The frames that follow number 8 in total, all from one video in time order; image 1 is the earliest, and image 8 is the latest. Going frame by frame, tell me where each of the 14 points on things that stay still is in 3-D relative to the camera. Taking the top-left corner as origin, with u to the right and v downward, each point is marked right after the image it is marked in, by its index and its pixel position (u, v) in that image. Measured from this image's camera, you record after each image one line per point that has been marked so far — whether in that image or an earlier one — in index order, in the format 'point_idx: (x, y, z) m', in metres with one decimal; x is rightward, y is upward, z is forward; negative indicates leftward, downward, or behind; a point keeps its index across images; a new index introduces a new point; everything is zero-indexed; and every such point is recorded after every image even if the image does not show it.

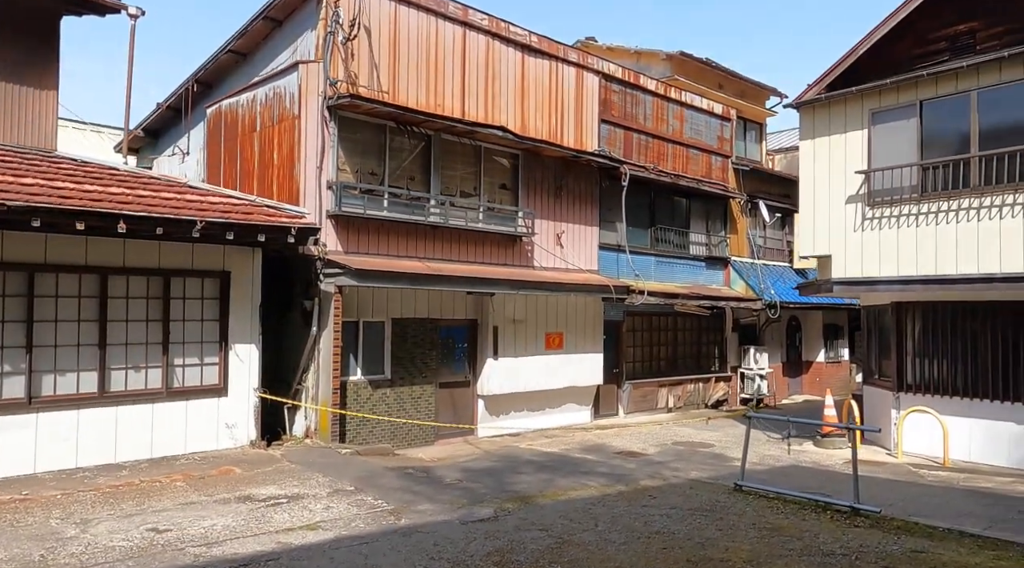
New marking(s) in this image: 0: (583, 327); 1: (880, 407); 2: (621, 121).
0: (+1.4, -0.8, +14.1) m
1: (+6.2, -2.1, +12.3) m
2: (+2.3, +3.4, +15.3) m
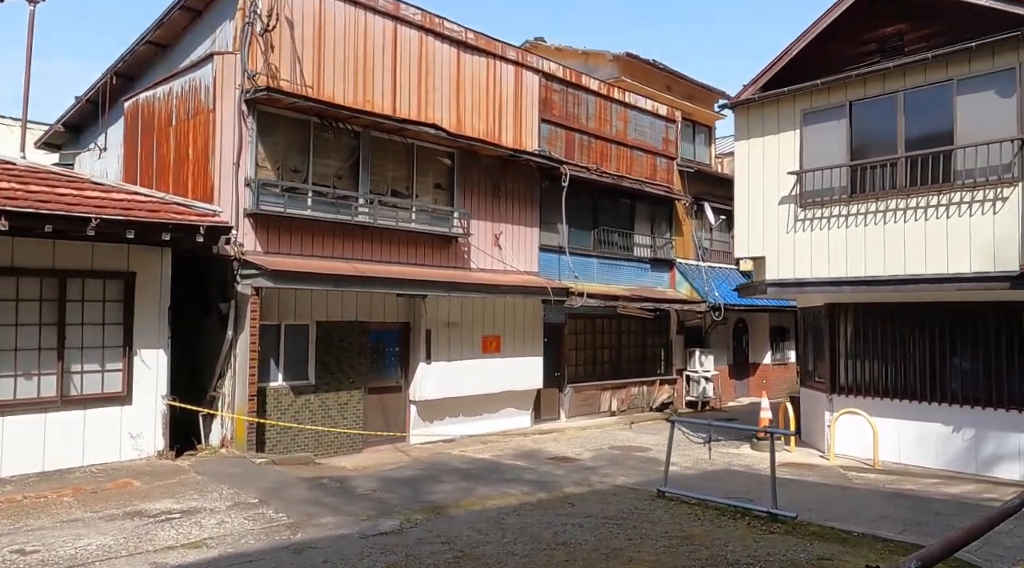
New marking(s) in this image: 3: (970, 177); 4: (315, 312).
0: (+0.2, -0.9, +13.8) m
1: (+5.1, -2.1, +12.3) m
2: (+1.0, +3.3, +15.1) m
3: (+5.9, +1.4, +9.5) m
4: (-2.9, -0.4, +10.9) m
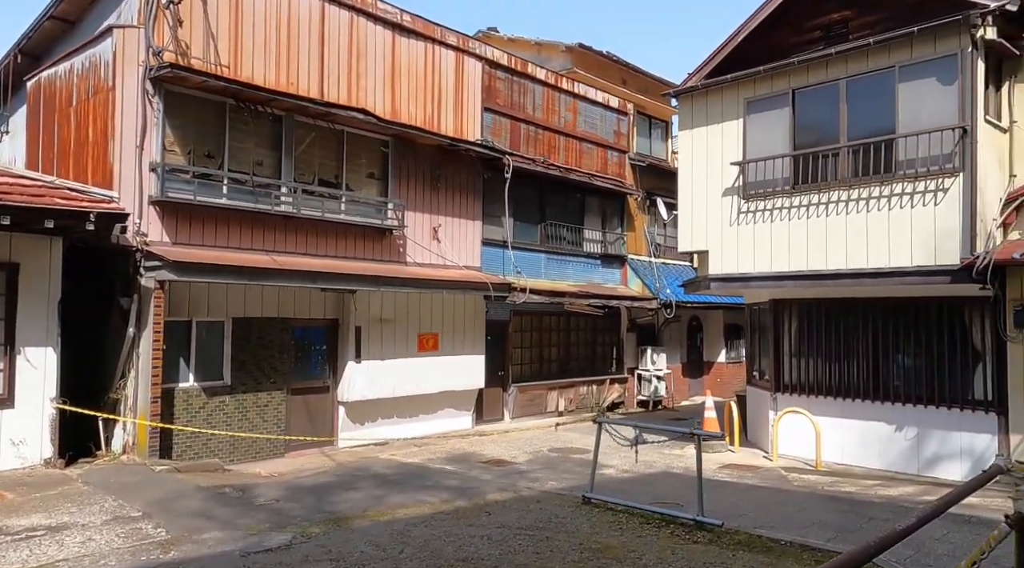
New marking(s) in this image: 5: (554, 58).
0: (-0.9, -0.8, +13.3) m
1: (+4.0, -2.0, +11.9) m
2: (-0.1, +3.4, +14.6) m
3: (+5.0, +1.5, +9.1) m
4: (-3.9, -0.3, +10.2) m
5: (+1.1, +6.0, +19.6) m
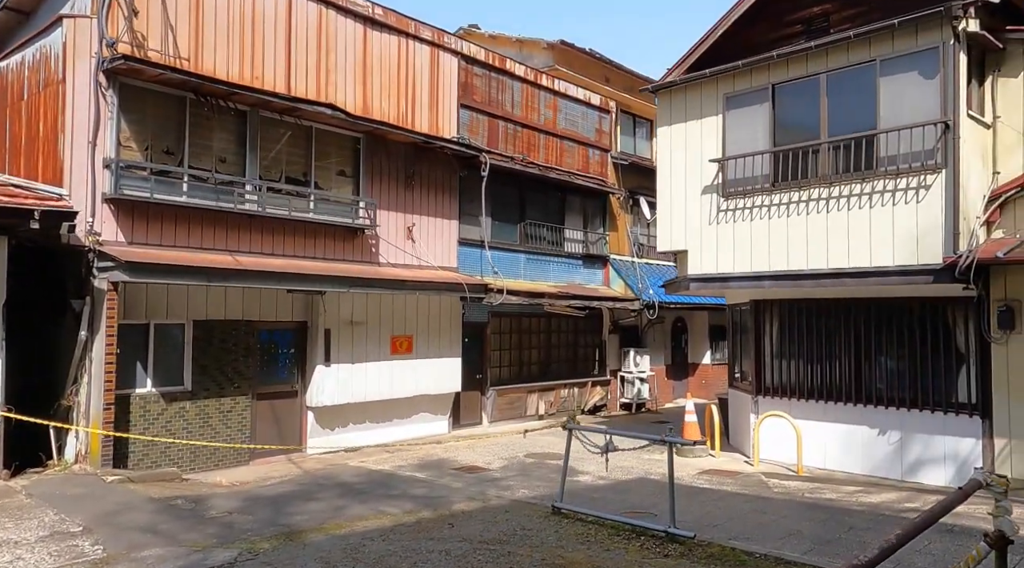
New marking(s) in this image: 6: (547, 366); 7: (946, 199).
0: (-1.3, -0.8, +12.9) m
1: (+3.7, -2.0, +11.6) m
2: (-0.5, +3.4, +14.2) m
3: (+4.6, +1.5, +8.9) m
4: (-4.3, -0.4, +9.8) m
5: (+0.6, +6.0, +19.3) m
6: (+0.8, -1.8, +15.8) m
7: (+5.0, +1.0, +8.4) m
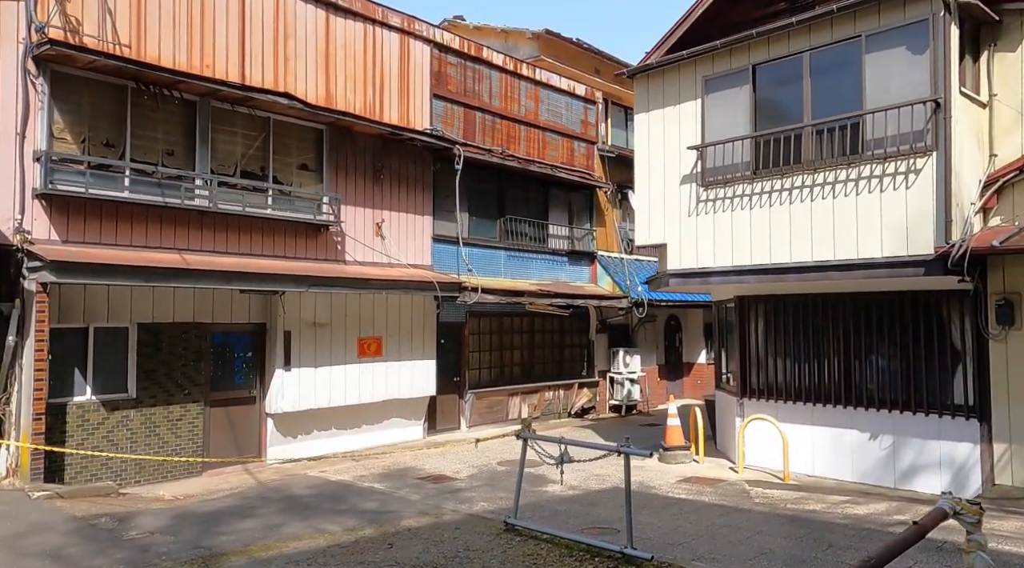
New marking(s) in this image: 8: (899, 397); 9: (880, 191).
0: (-1.7, -0.8, +12.3) m
1: (+3.2, -2.0, +11.0) m
2: (-1.0, +3.4, +13.6) m
3: (+4.1, +1.5, +8.2) m
4: (-4.7, -0.4, +9.3) m
5: (+0.2, +6.0, +18.7) m
6: (+0.4, -1.7, +15.2) m
7: (+4.5, +1.1, +7.7) m
8: (+4.6, -1.4, +8.8) m
9: (+4.1, +1.0, +8.2) m
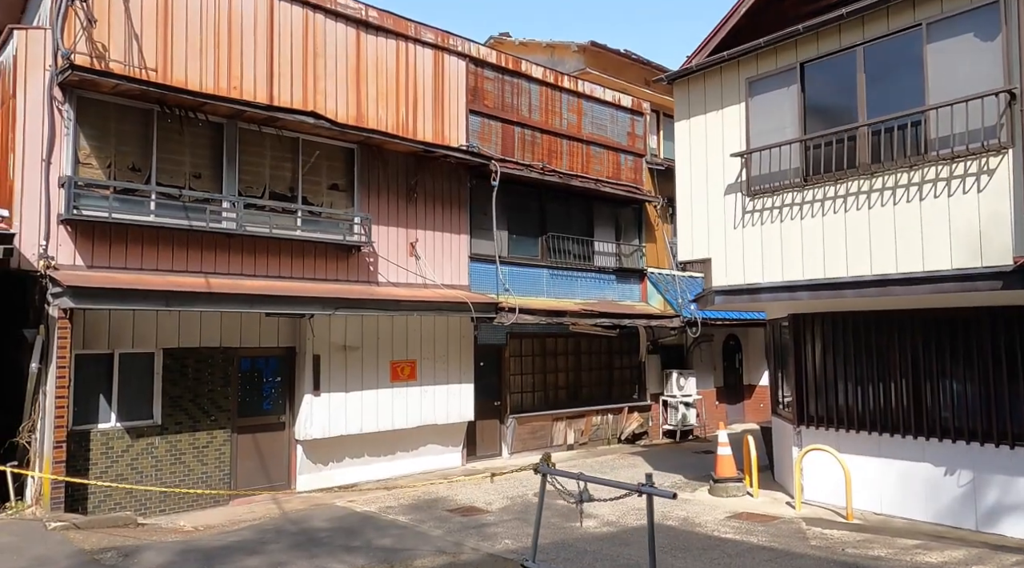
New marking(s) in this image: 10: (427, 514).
0: (-1.1, -1.1, +11.9) m
1: (+3.8, -2.2, +10.1) m
2: (-0.3, +3.1, +13.2) m
3: (+4.3, +1.4, +7.3) m
4: (-4.4, -0.7, +9.1) m
5: (+1.4, +5.6, +18.2) m
6: (+1.3, -2.1, +14.5) m
7: (+4.7, +0.9, +6.8) m
8: (+4.9, -1.5, +7.8) m
9: (+4.3, +0.9, +7.3) m
10: (-1.0, -2.8, +8.9) m
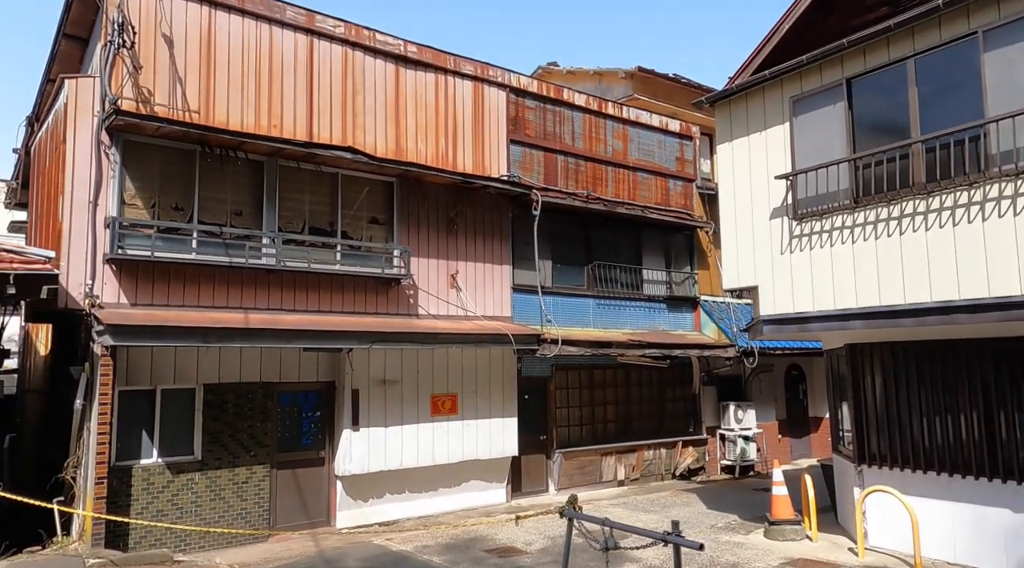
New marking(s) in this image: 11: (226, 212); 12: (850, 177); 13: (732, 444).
0: (-0.4, -1.6, +11.7) m
1: (+4.3, -2.6, +9.4) m
2: (+0.5, +2.5, +13.1) m
3: (+4.6, +1.1, +6.8) m
4: (-3.9, -1.1, +9.2) m
5: (+2.5, +4.8, +18.0) m
6: (+2.2, -2.7, +14.1) m
7: (+4.9, +0.7, +6.2) m
8: (+5.3, -1.8, +7.1) m
9: (+4.6, +0.6, +6.7) m
10: (-0.6, -3.2, +8.6) m
11: (-3.7, +0.9, +9.6) m
12: (+3.7, +1.2, +8.1) m
13: (+4.4, -3.2, +14.9) m
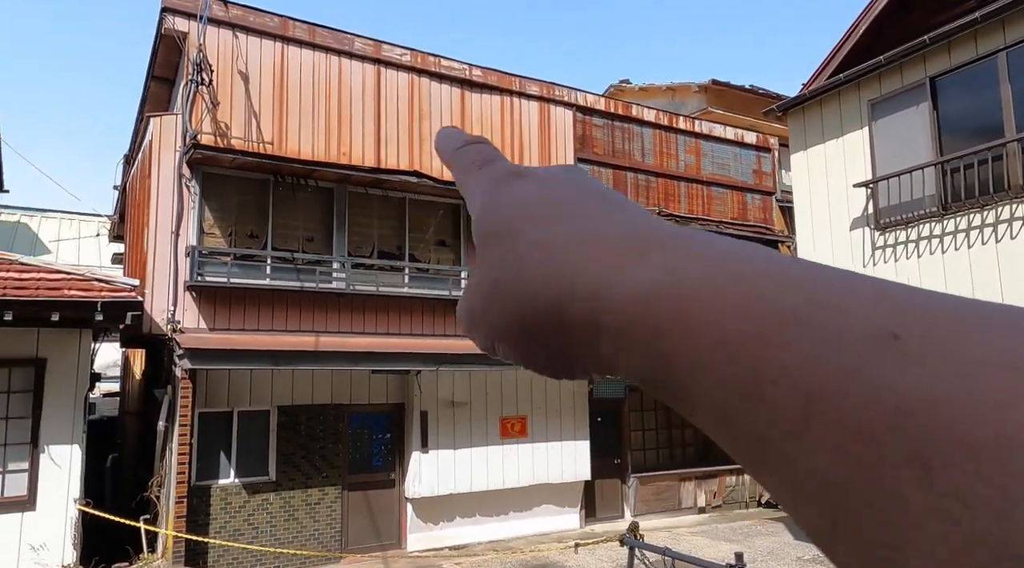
0: (+0.7, -1.9, +11.5) m
1: (+5.1, -2.7, +8.7) m
2: (+1.7, +2.2, +13.0) m
3: (+5.1, +1.1, +6.1) m
4: (-3.0, -1.4, +9.5) m
5: (+4.2, +4.4, +17.7) m
6: (+3.6, -3.0, +13.5) m
7: (+5.3, +0.6, +5.5) m
8: (+5.8, -1.8, +6.2) m
9: (+5.0, +0.6, +6.1) m
10: (+0.2, -3.4, +8.4) m
11: (-2.9, +0.6, +9.9) m
12: (+4.4, +1.0, +7.6) m
13: (+5.9, -3.5, +14.1) m
